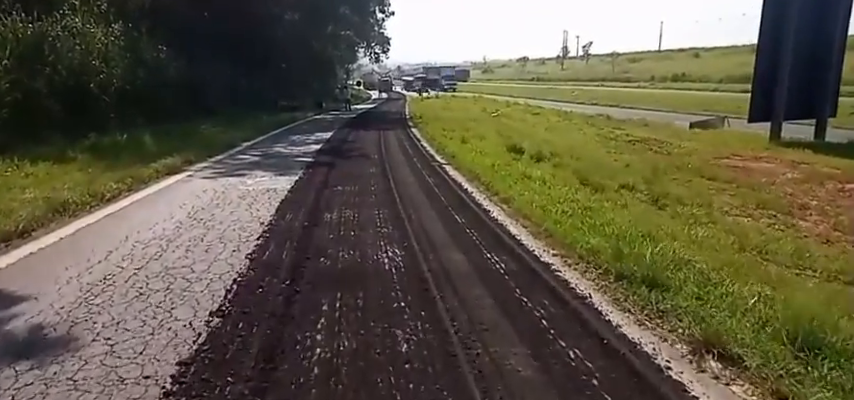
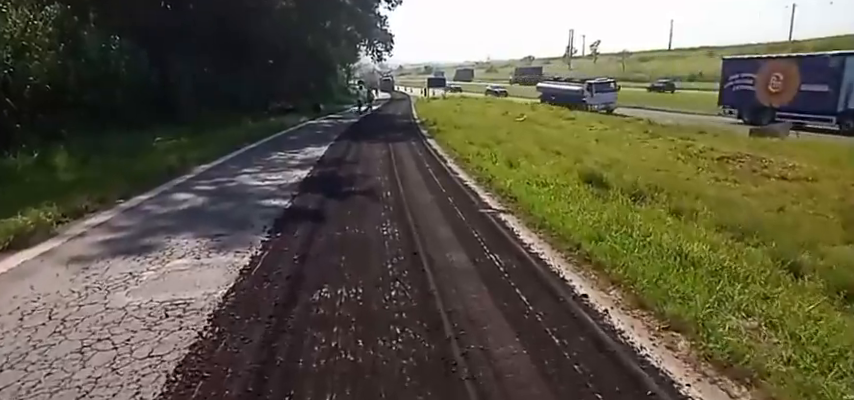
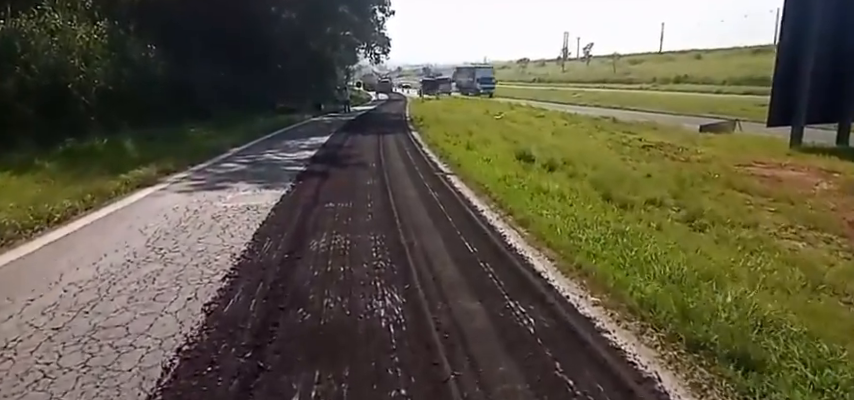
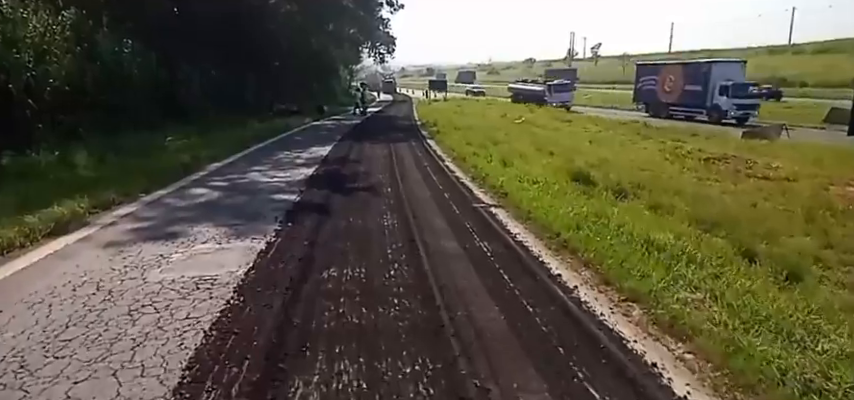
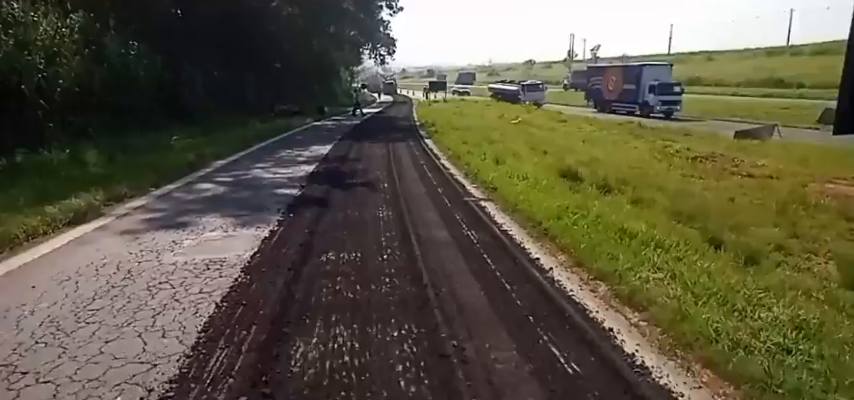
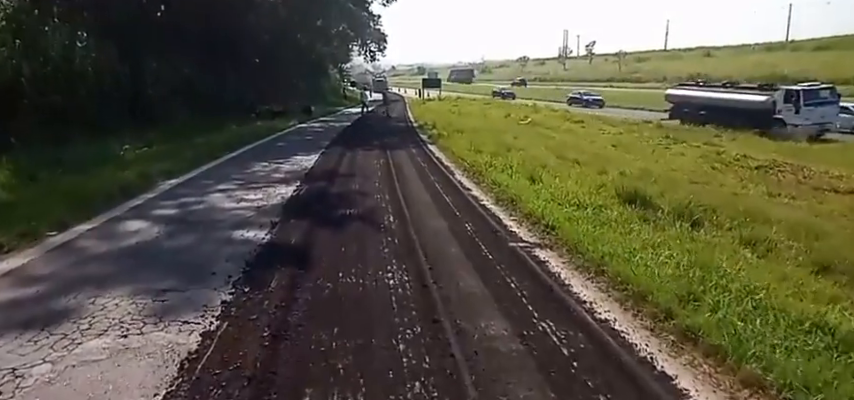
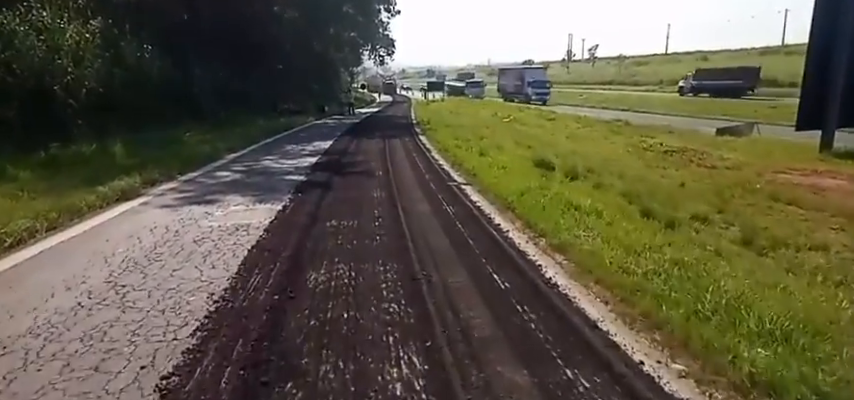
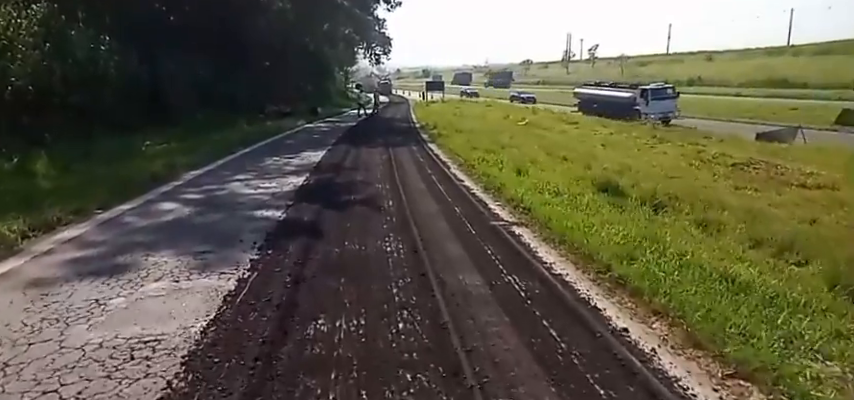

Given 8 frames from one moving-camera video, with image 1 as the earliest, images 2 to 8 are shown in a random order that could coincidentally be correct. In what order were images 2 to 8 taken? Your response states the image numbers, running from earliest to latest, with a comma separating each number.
3, 7, 5, 4, 2, 8, 6
